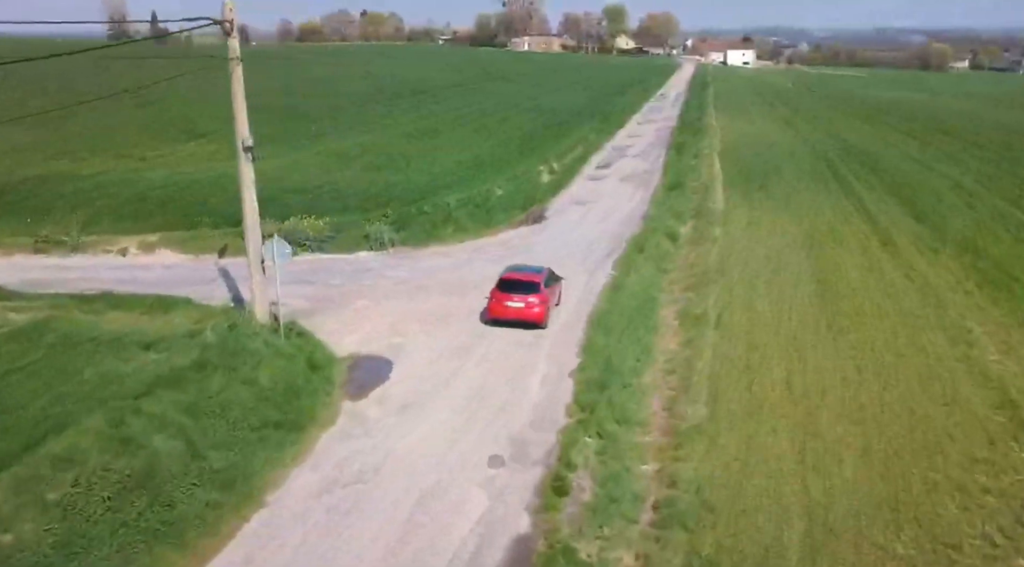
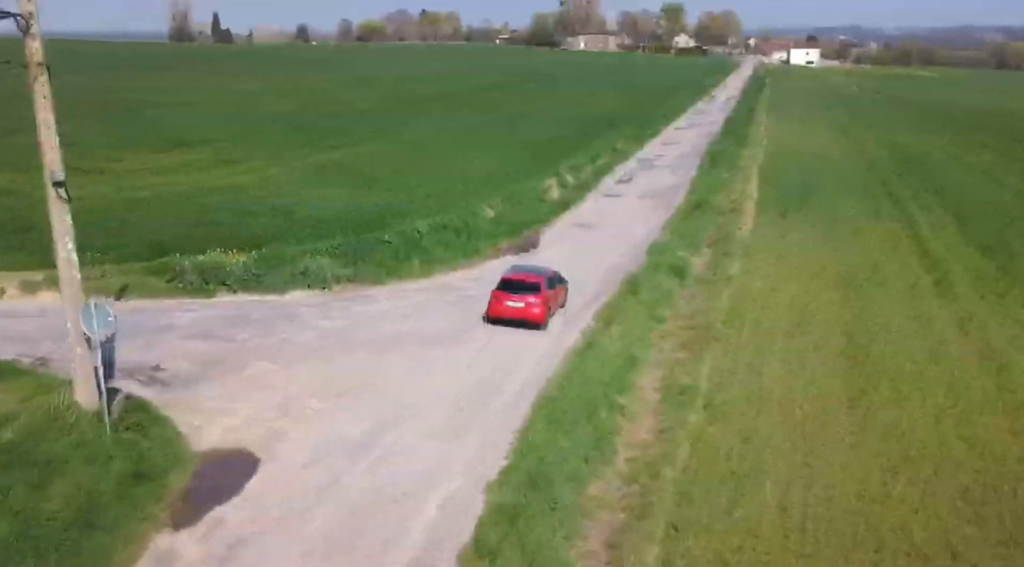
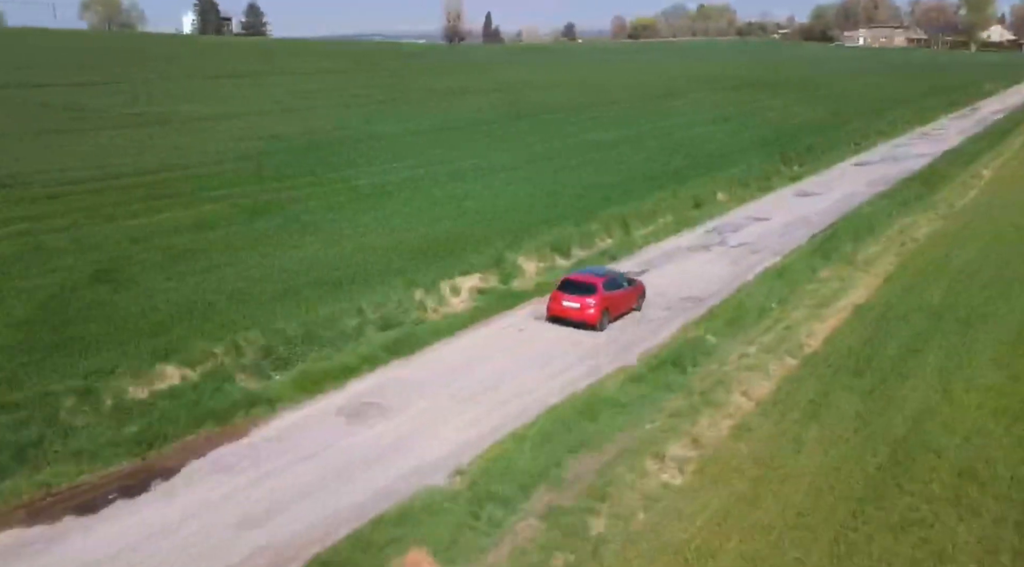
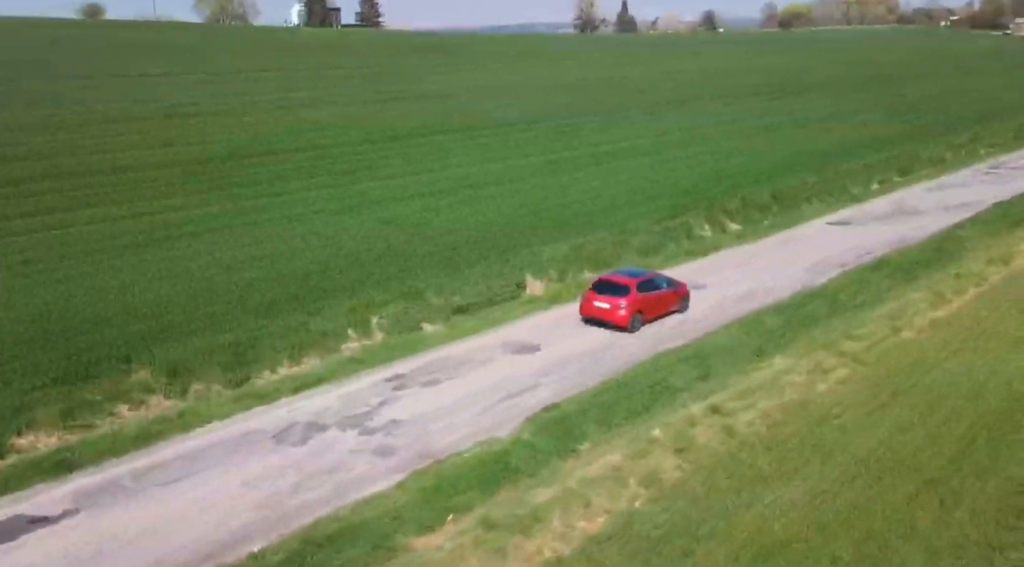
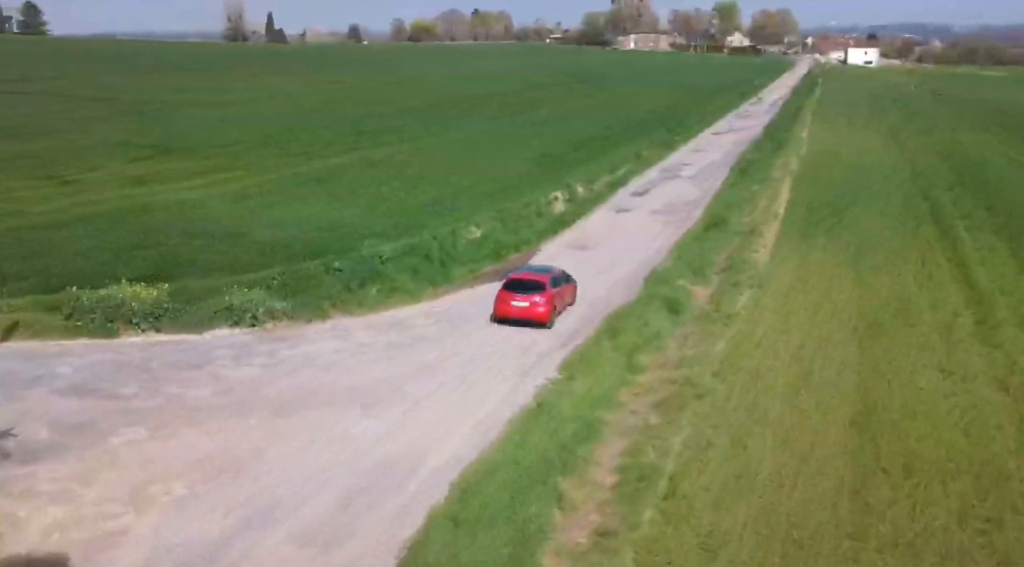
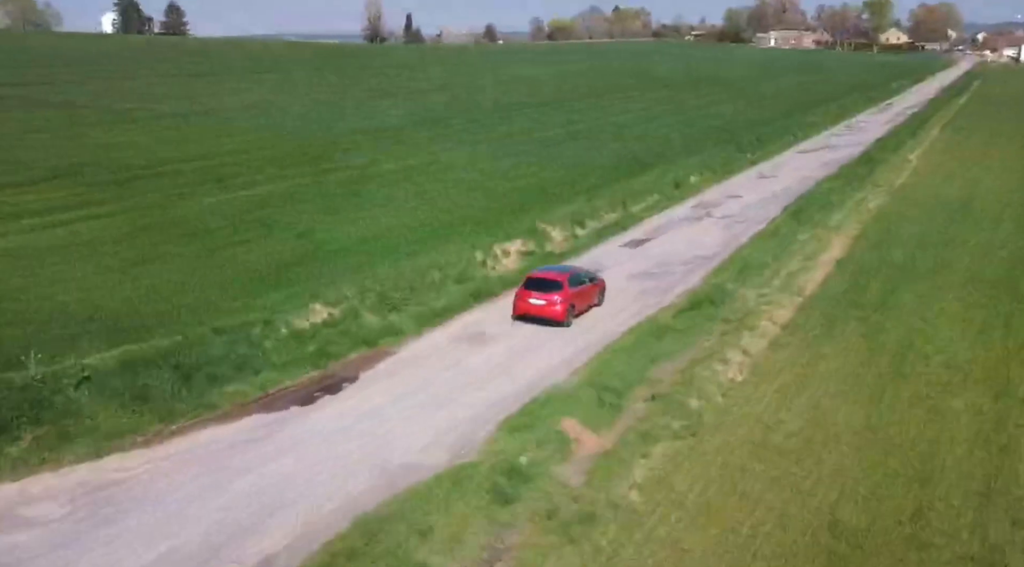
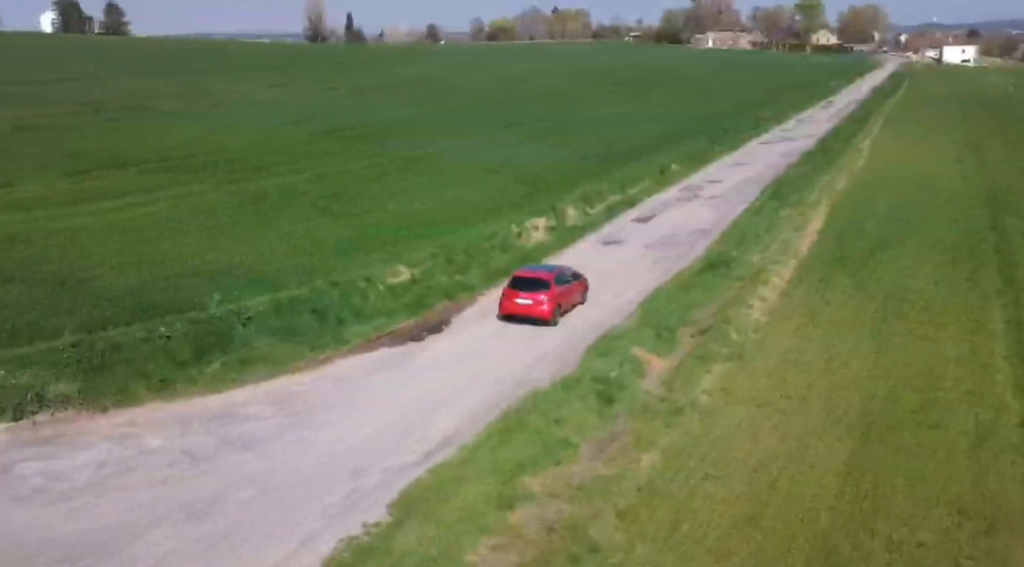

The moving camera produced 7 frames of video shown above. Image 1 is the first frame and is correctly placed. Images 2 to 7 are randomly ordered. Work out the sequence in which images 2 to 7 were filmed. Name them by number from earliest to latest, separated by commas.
2, 5, 7, 6, 3, 4
